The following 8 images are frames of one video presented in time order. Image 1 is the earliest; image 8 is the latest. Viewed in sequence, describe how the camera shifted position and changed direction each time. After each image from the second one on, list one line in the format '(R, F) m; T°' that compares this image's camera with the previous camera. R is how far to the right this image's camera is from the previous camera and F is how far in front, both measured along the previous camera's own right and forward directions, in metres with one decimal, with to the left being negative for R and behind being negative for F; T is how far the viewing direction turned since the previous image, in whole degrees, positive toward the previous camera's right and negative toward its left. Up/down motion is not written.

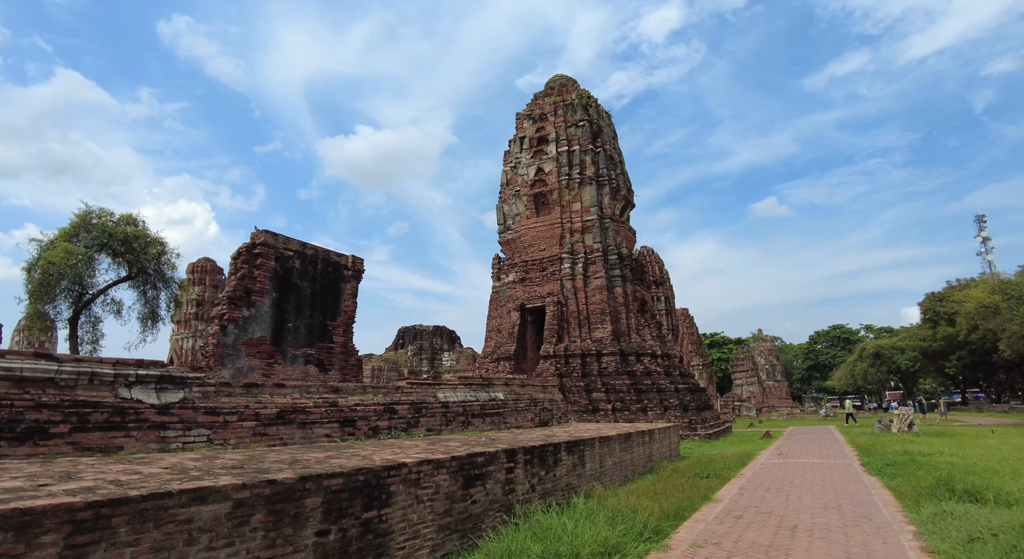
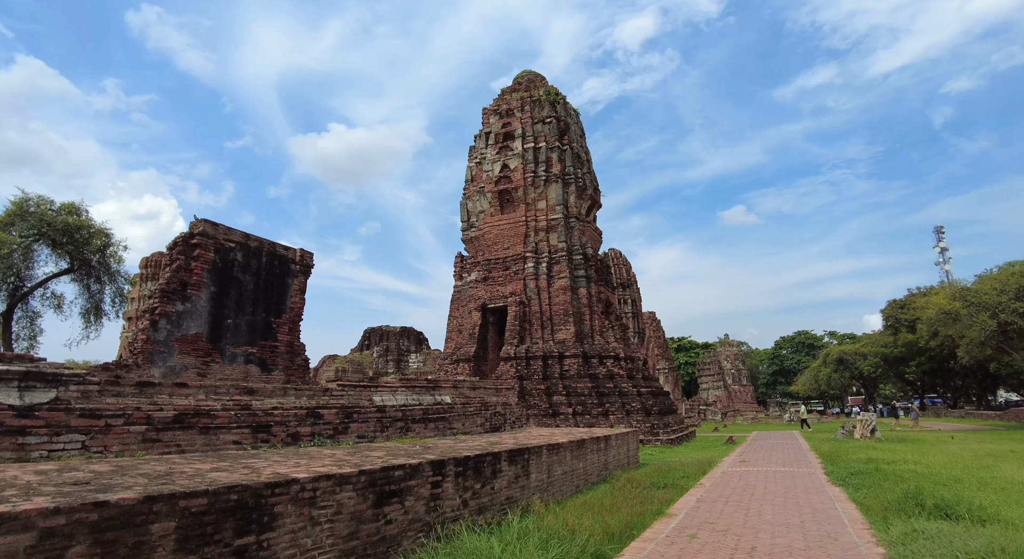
(+0.4, +0.6) m; +3°
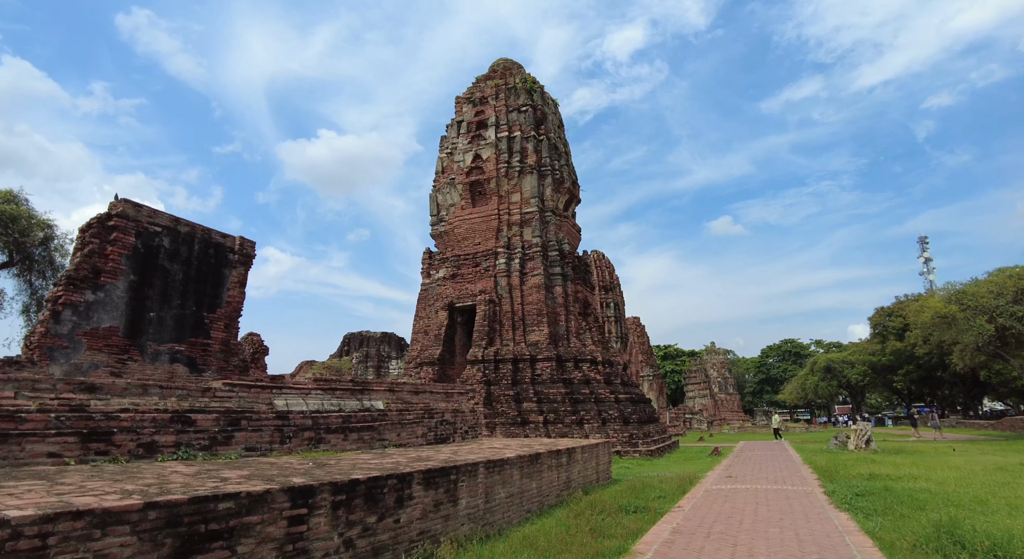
(+0.5, +1.2) m; +1°
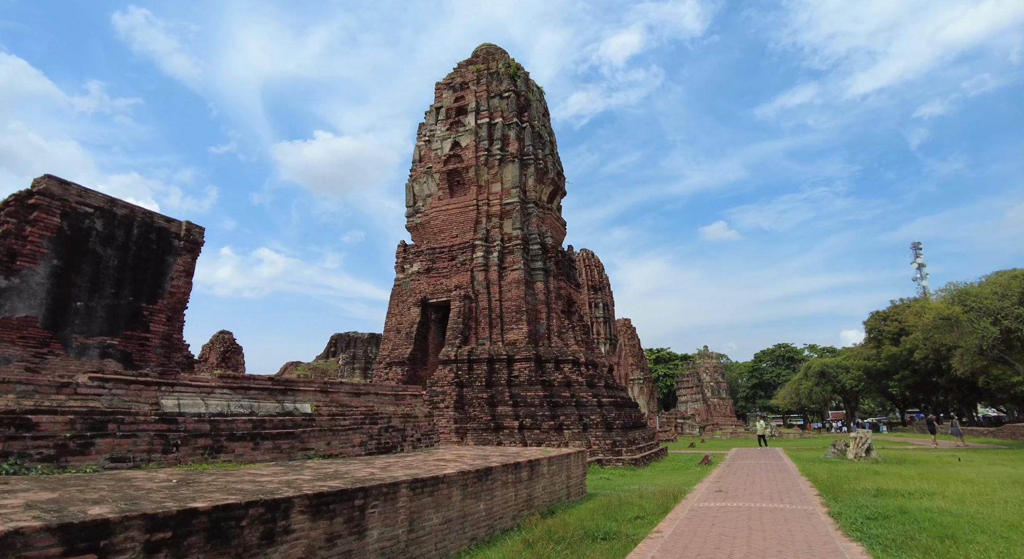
(+0.4, +0.9) m; +1°
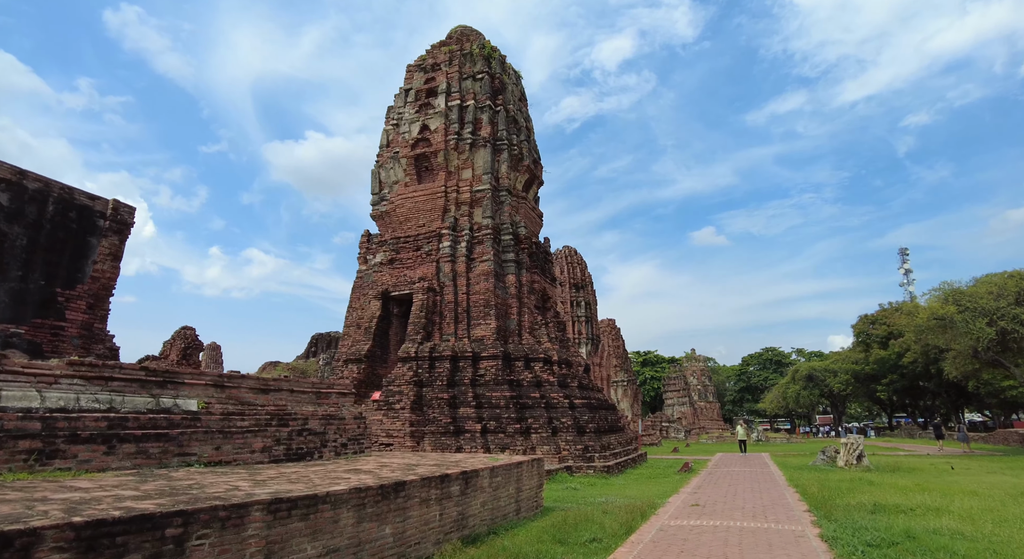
(+0.5, +0.9) m; +1°
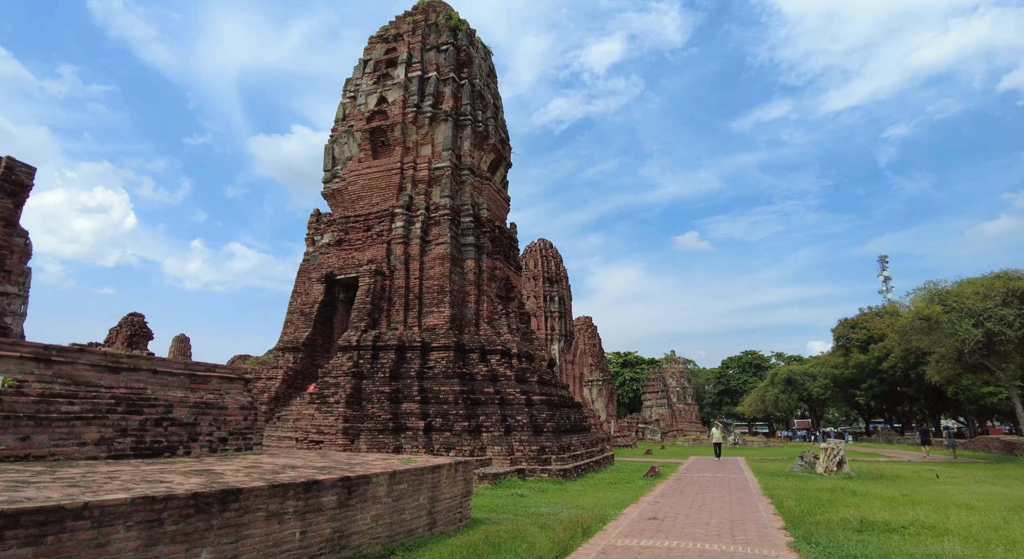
(+0.6, +1.0) m; +2°
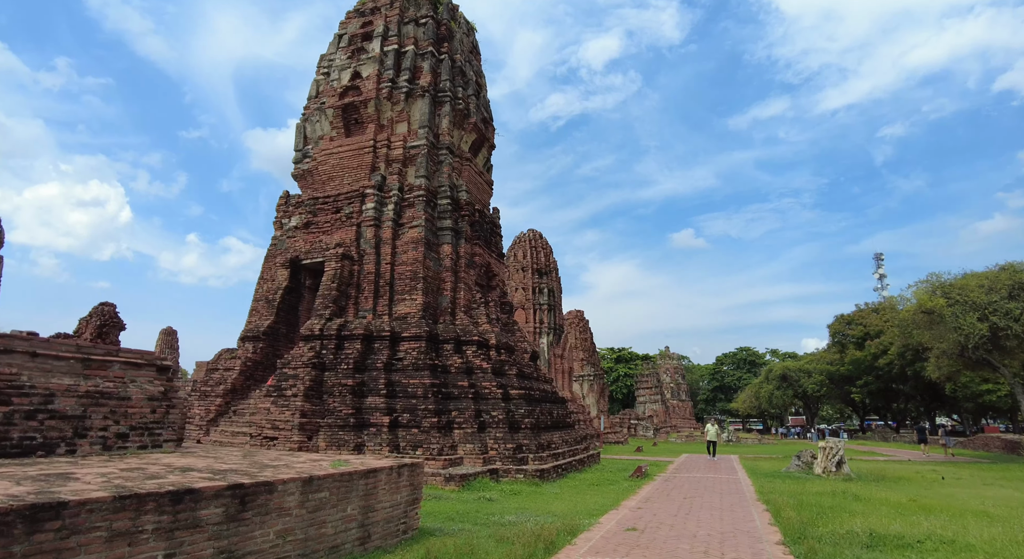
(+0.3, +0.7) m; 0°
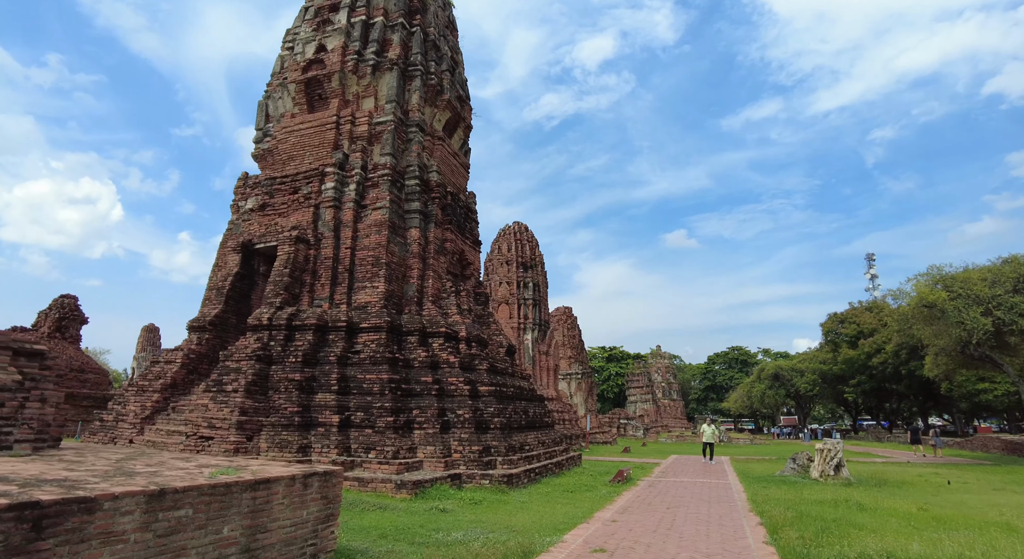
(+0.4, +0.8) m; +1°
